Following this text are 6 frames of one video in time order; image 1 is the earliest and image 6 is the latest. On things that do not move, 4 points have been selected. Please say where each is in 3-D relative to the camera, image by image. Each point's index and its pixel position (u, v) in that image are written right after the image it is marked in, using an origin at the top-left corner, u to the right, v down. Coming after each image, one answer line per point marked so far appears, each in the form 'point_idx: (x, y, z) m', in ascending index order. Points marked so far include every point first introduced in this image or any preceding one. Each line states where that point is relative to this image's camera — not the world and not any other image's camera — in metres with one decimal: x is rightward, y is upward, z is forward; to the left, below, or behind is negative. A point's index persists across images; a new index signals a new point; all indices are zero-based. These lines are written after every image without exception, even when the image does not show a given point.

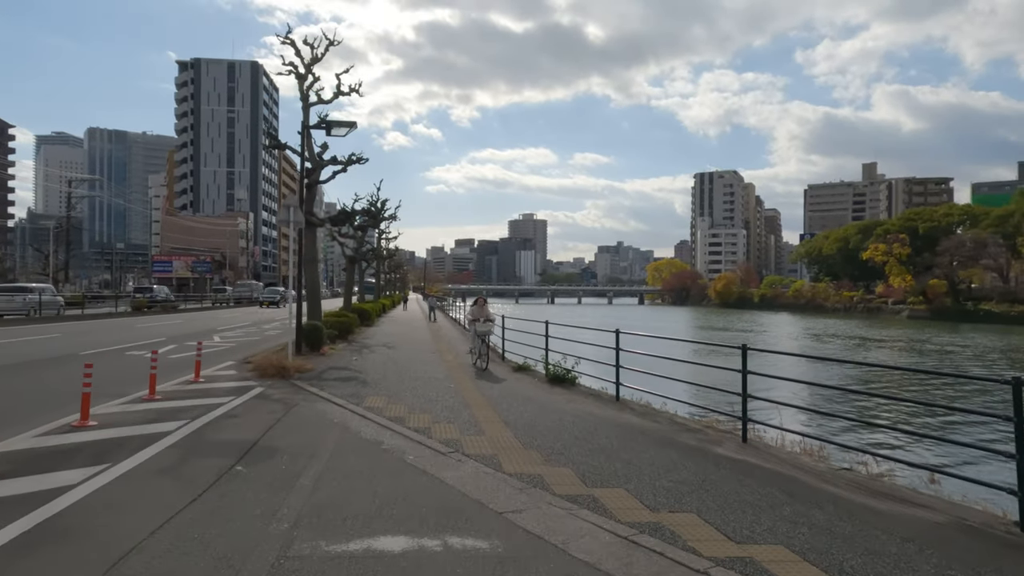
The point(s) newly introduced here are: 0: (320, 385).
0: (-3.3, -1.7, +11.4) m
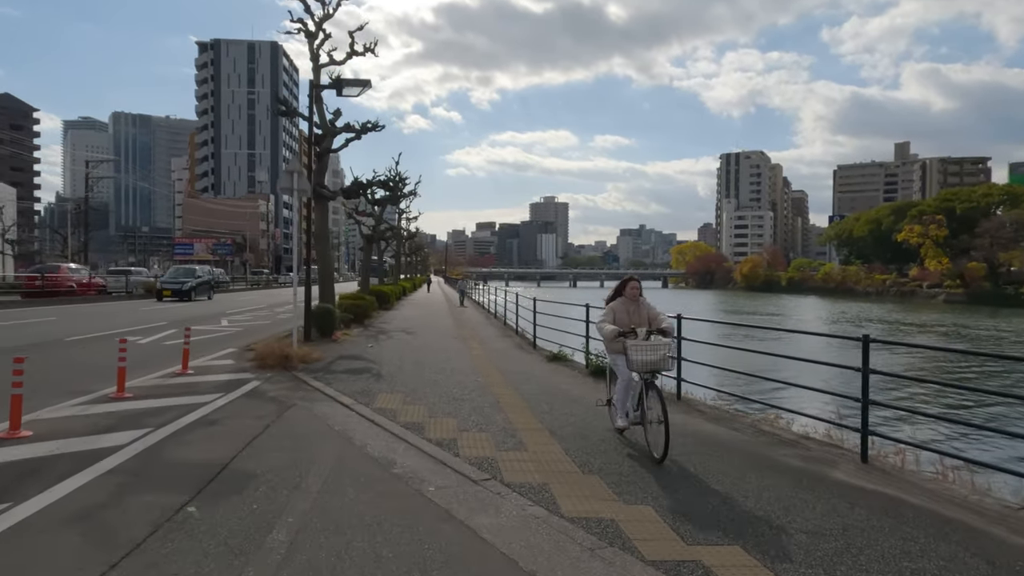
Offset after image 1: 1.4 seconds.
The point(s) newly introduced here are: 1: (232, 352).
0: (-2.7, -1.3, +9.7) m
1: (-5.3, -1.2, +12.5) m
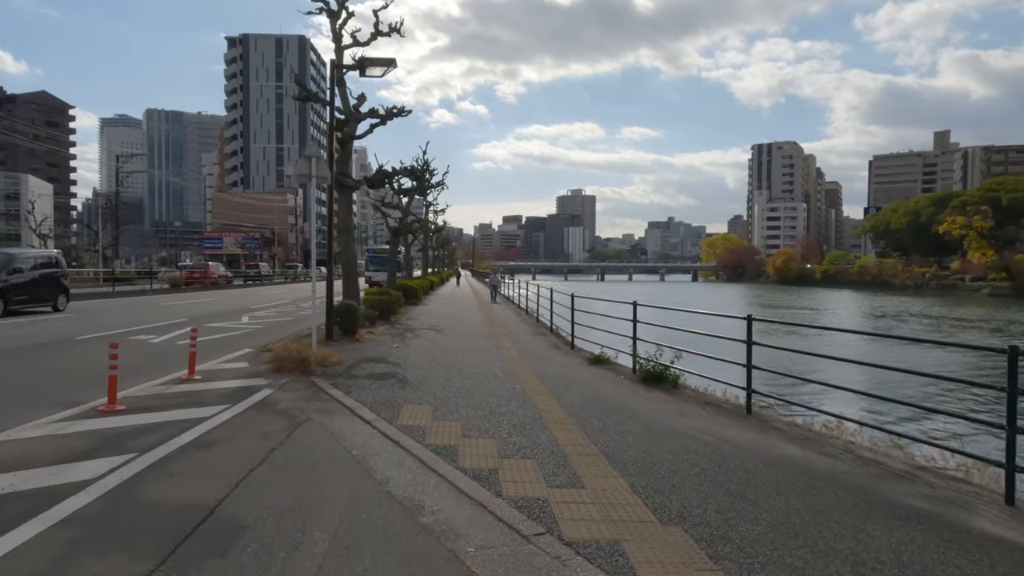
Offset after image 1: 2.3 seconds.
0: (-2.2, -1.3, +8.7) m
1: (-4.6, -1.1, +11.6) m
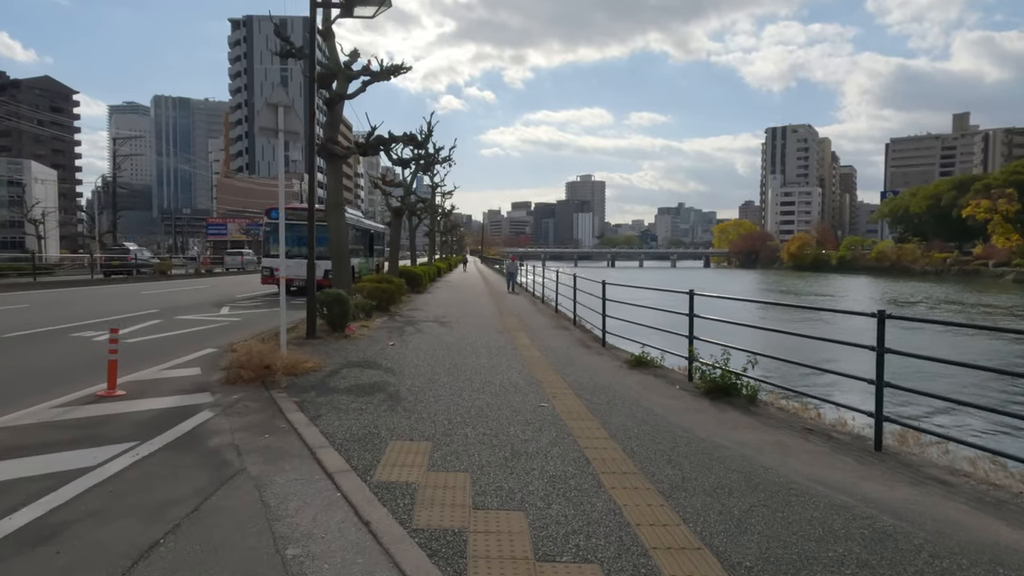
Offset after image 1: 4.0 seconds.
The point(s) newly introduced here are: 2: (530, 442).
0: (-1.9, -1.1, +6.4) m
1: (-4.3, -0.9, +9.3) m
2: (+0.1, -1.2, +5.4) m
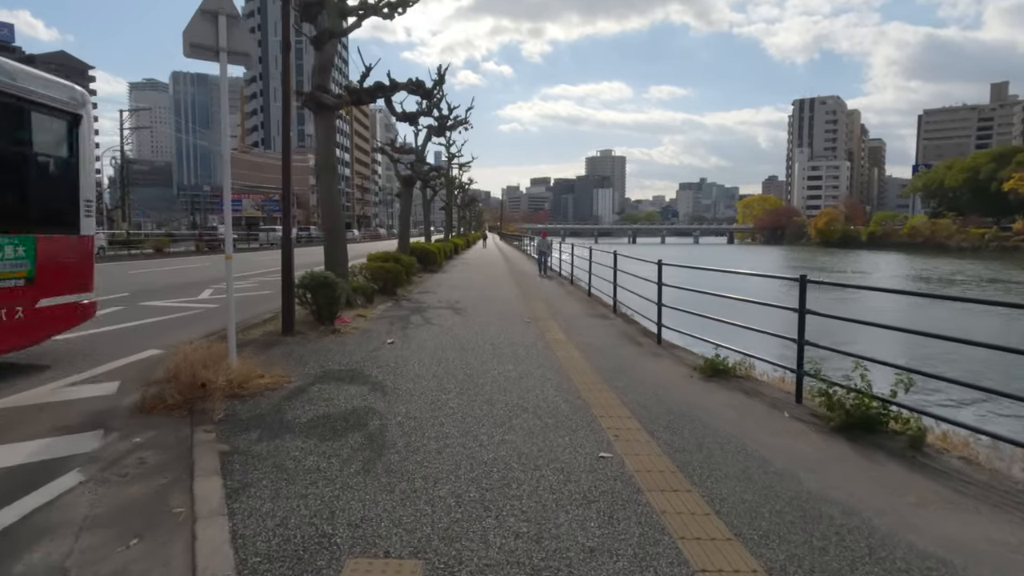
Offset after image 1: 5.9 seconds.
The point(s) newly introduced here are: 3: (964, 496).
0: (-1.6, -1.1, +4.1) m
1: (-3.9, -0.8, +7.1) m
2: (+0.4, -1.2, +3.0) m
3: (+2.8, -1.3, +3.9) m
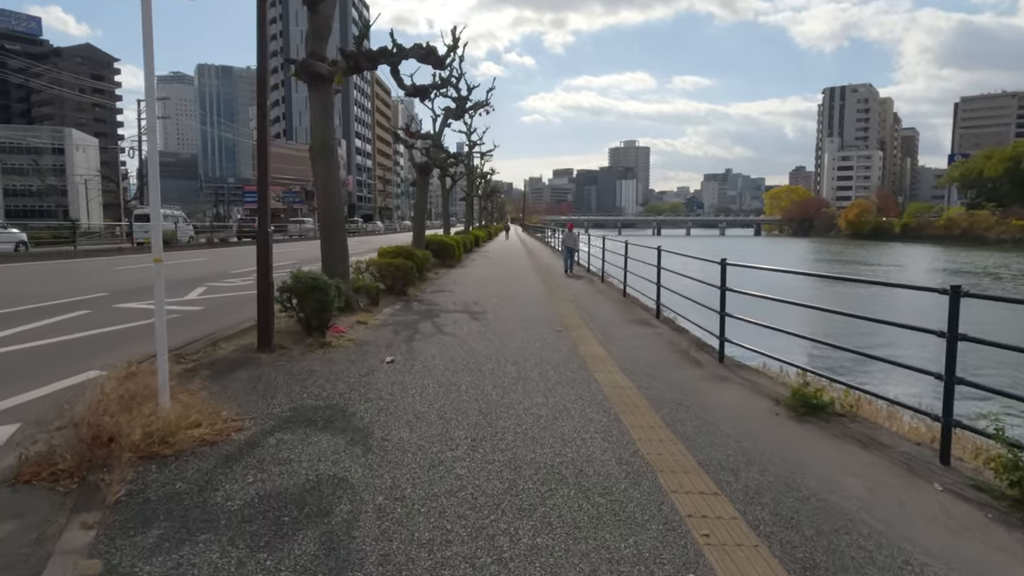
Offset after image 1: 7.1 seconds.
0: (-1.5, -1.2, +2.5) m
1: (-3.7, -0.8, +5.5) m
2: (+0.5, -1.3, +1.3) m
3: (+2.9, -1.4, +2.2) m
